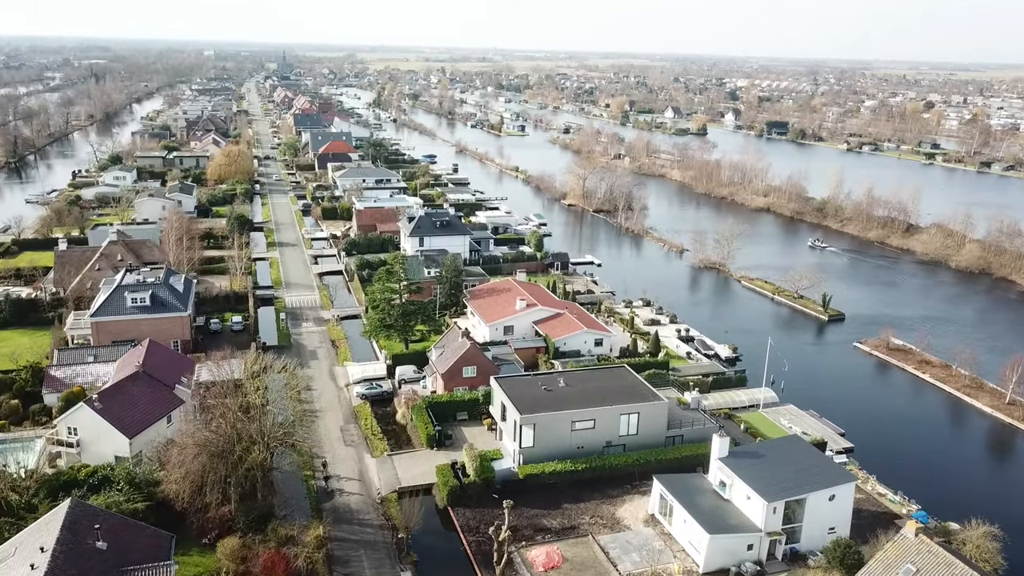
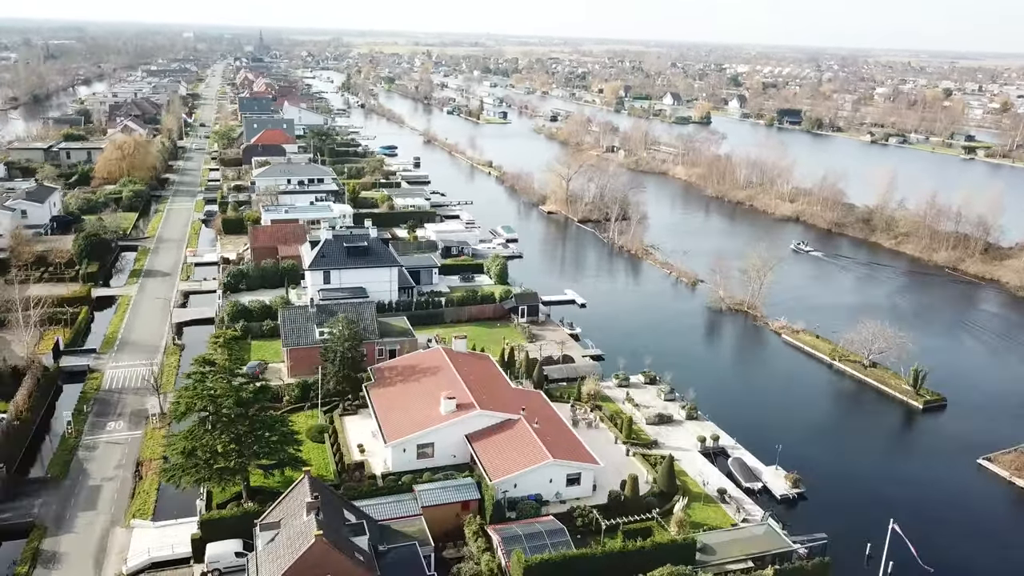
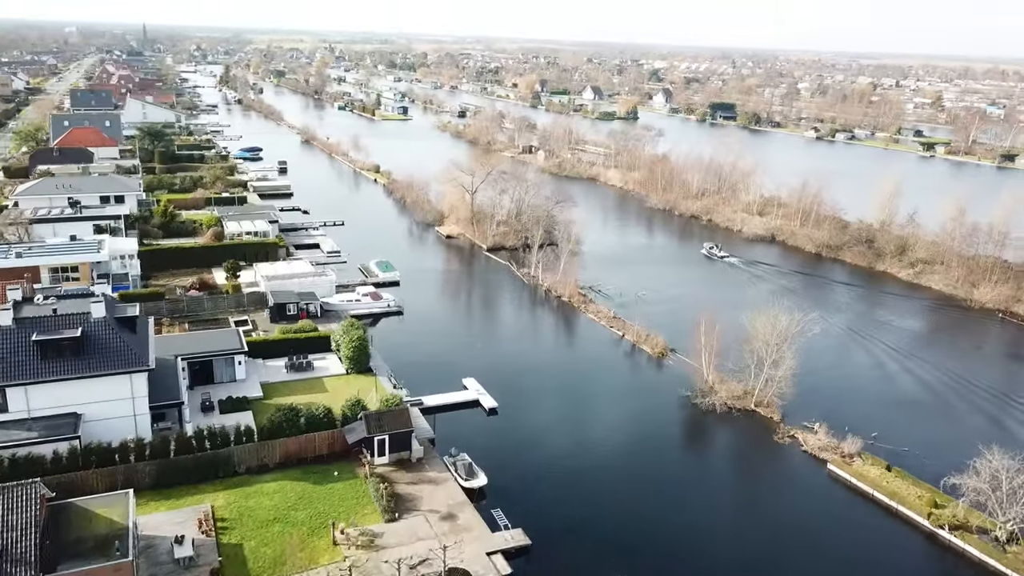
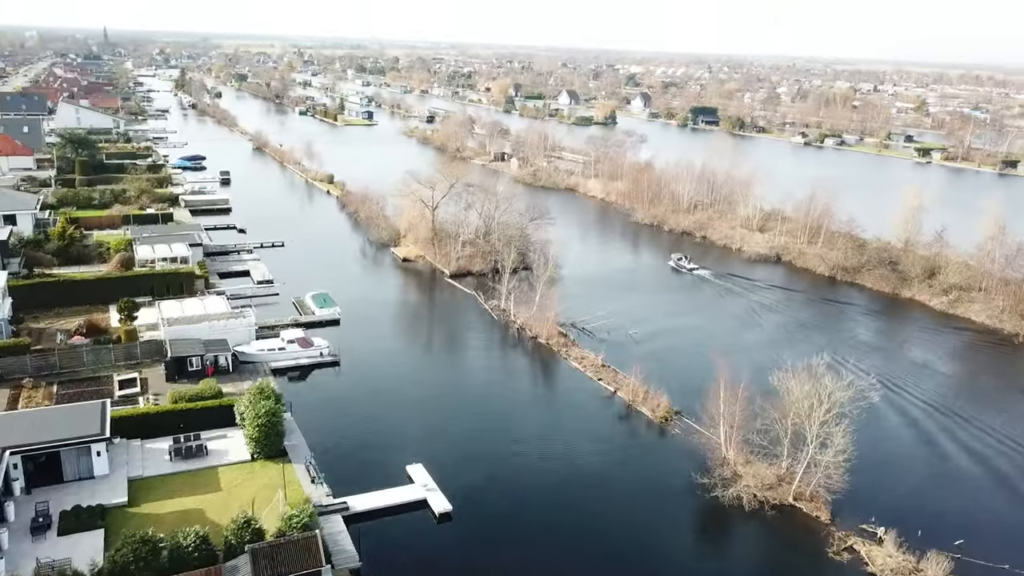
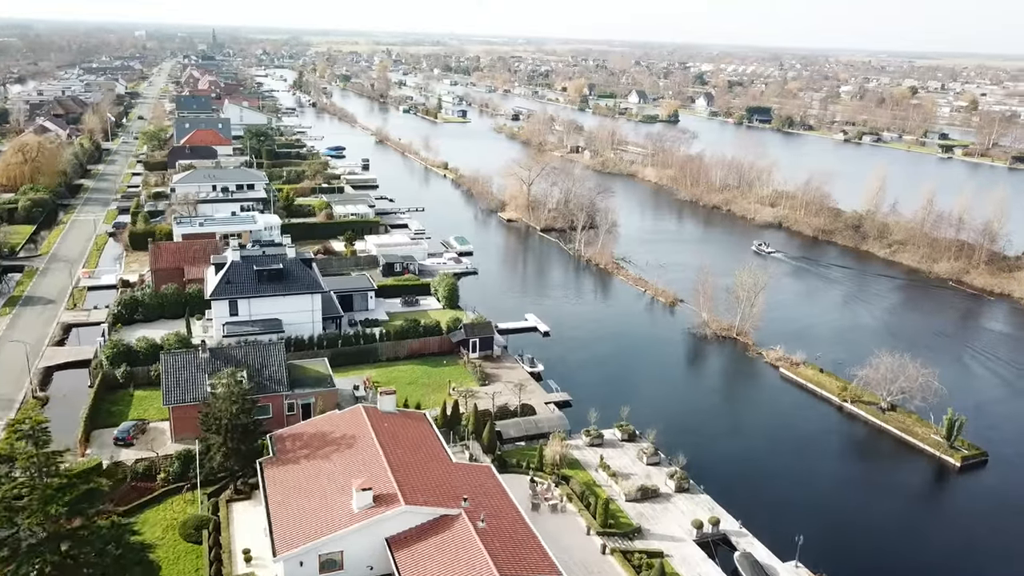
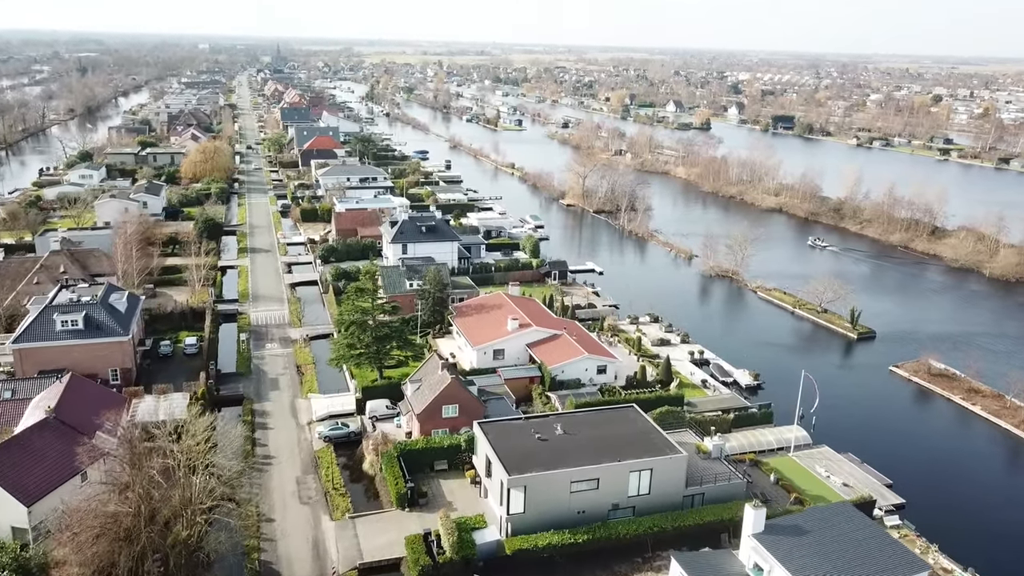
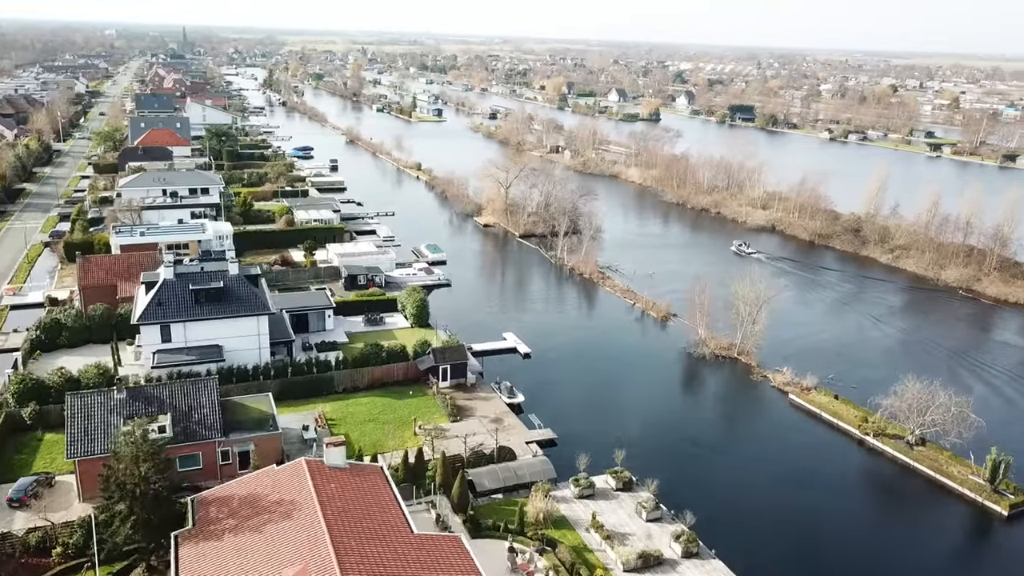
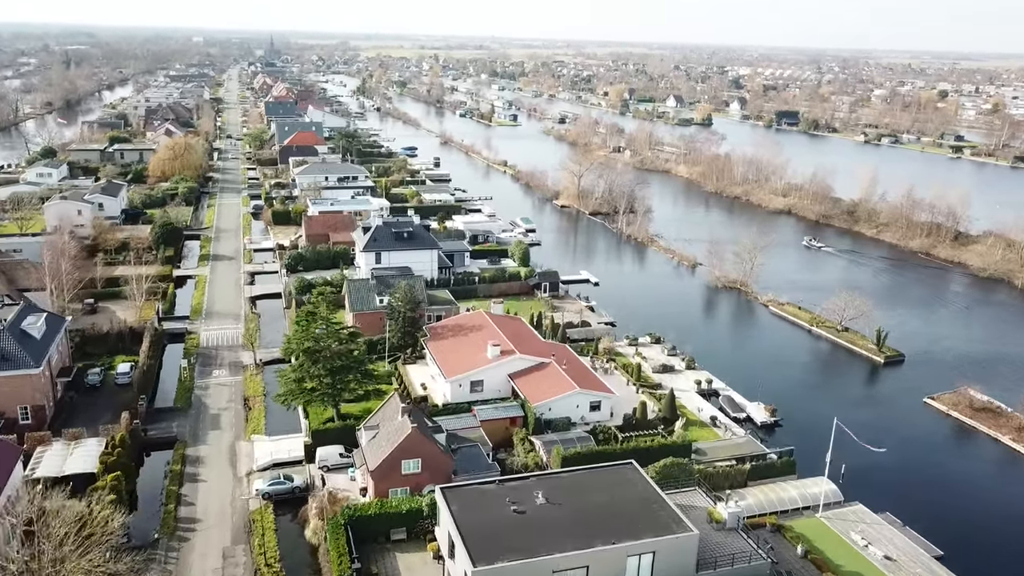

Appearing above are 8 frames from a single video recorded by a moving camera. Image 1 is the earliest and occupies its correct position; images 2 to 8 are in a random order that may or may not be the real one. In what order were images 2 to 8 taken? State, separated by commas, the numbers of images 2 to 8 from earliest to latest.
6, 8, 2, 5, 7, 3, 4
